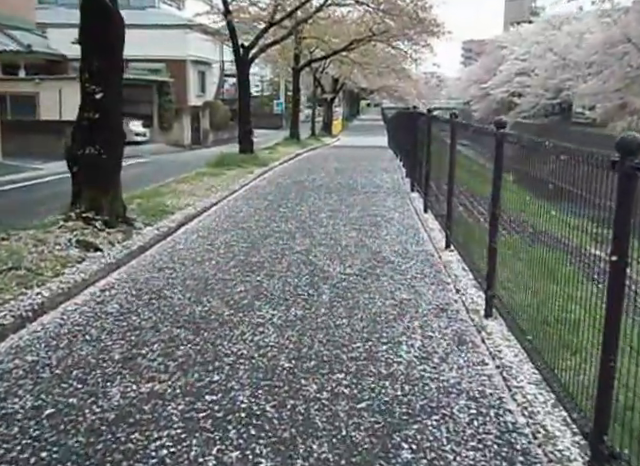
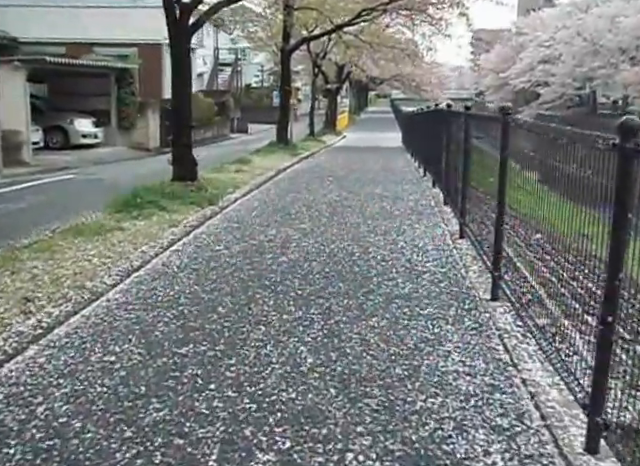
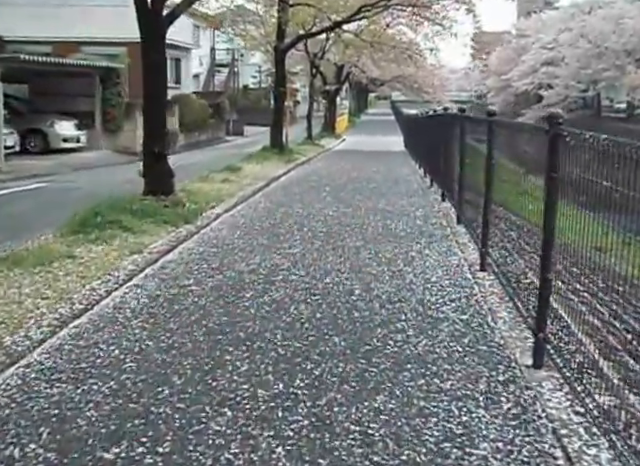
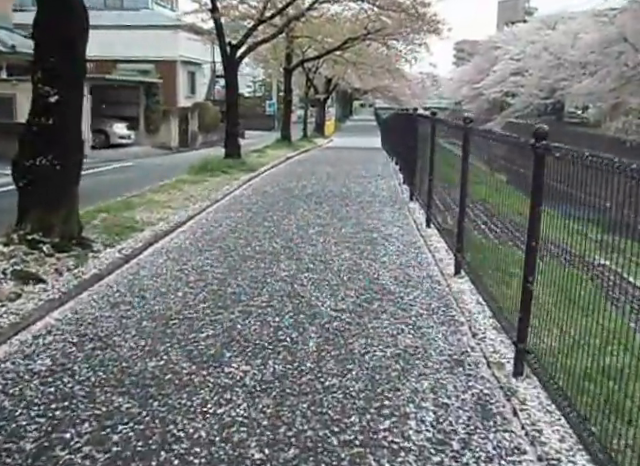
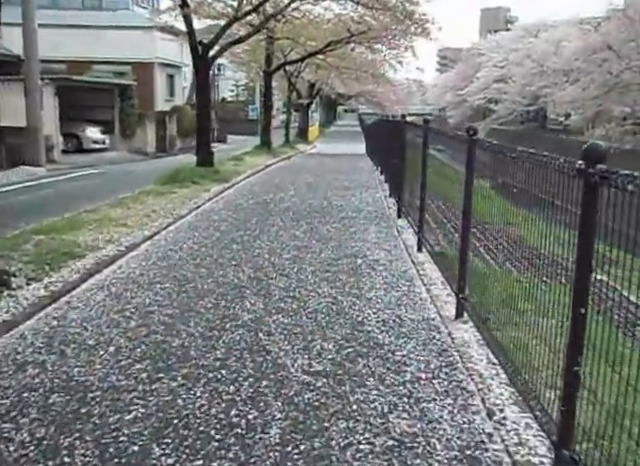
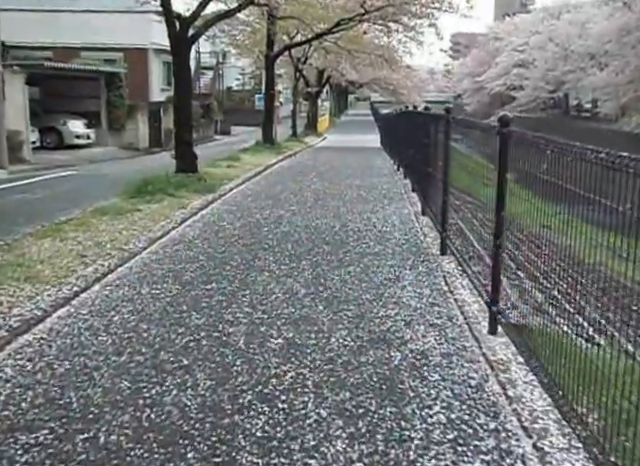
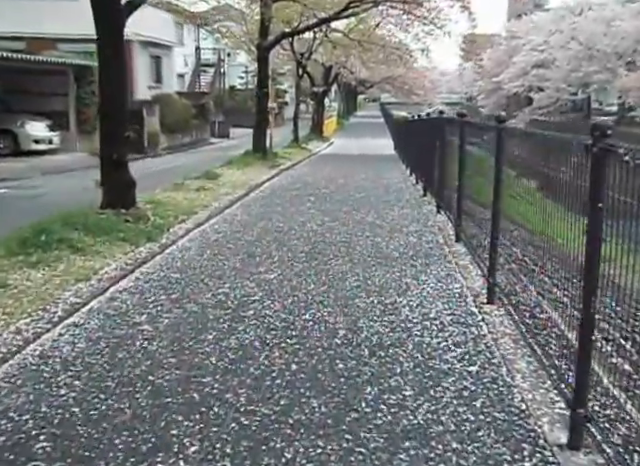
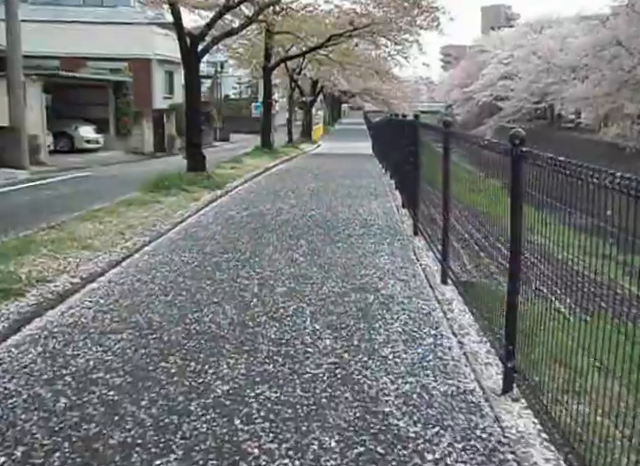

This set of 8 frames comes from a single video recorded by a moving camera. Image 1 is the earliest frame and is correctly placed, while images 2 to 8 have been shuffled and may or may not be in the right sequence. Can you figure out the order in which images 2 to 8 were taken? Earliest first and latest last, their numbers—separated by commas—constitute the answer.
4, 5, 8, 6, 2, 3, 7
